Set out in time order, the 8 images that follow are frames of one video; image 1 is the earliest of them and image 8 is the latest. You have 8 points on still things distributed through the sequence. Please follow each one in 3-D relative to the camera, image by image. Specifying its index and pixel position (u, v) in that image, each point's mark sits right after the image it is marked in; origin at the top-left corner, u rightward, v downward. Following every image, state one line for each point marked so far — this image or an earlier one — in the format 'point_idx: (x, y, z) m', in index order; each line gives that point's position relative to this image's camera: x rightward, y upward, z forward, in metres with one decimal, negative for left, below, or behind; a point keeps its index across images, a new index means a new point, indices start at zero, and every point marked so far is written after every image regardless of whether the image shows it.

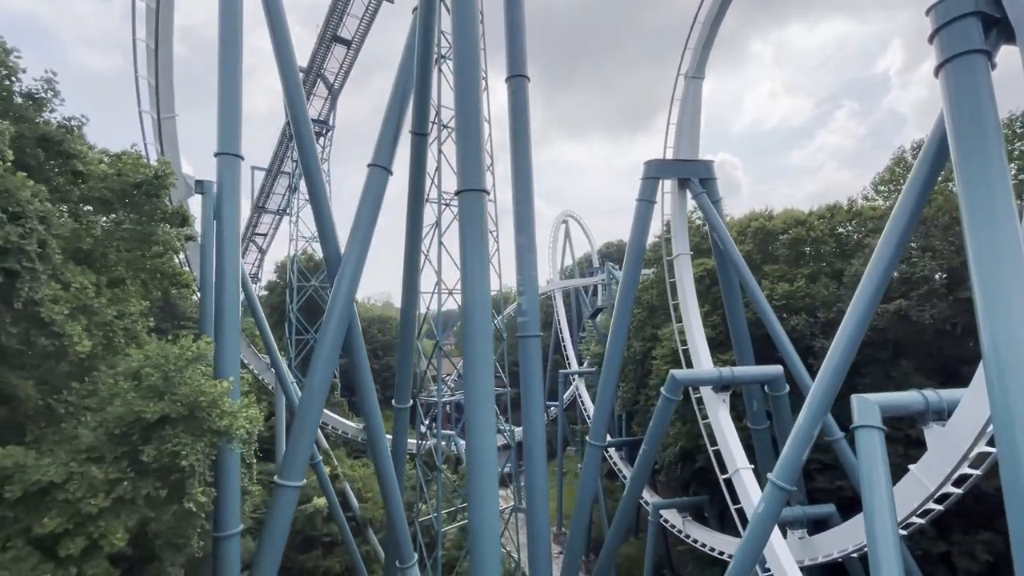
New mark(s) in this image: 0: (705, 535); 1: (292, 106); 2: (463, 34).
0: (+4.6, -5.9, +11.6) m
1: (-3.2, +2.7, +7.0) m
2: (-0.6, +3.0, +5.7) m
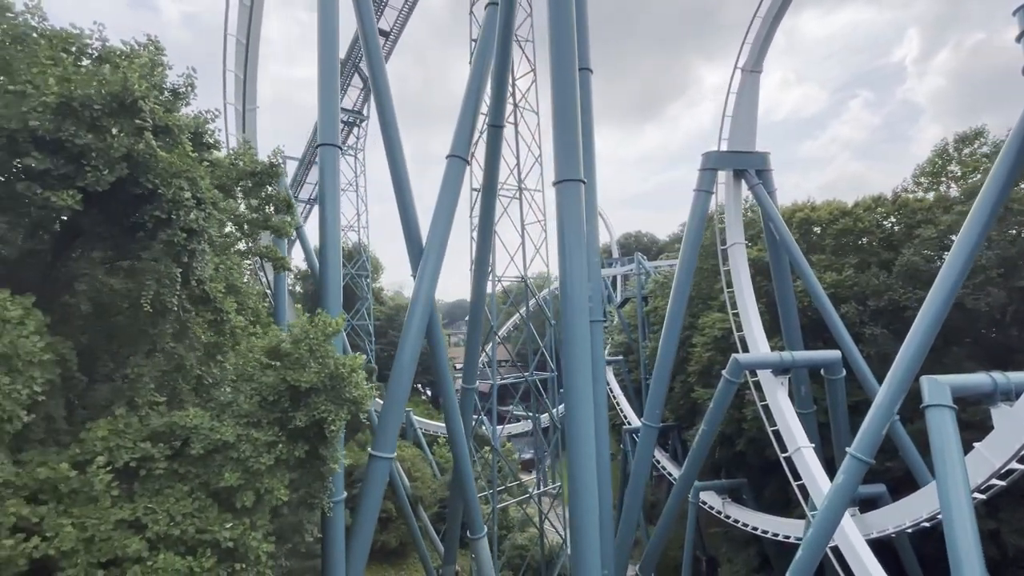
0: (+5.8, -5.7, +12.0) m
1: (-2.0, +2.9, +7.4) m
2: (+0.6, +3.2, +6.0) m
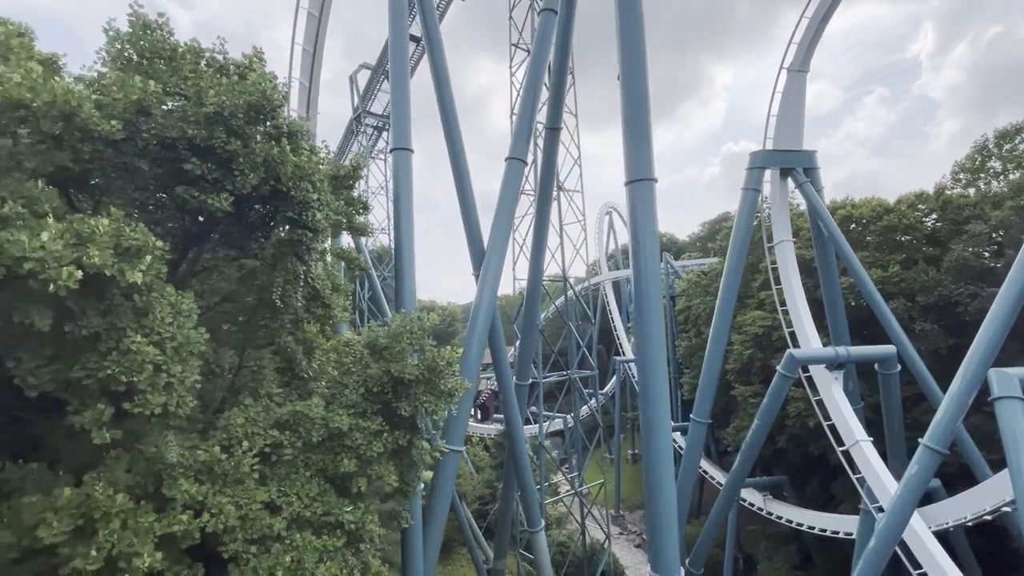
0: (+6.9, -5.6, +12.1) m
1: (-1.1, +2.9, +7.6) m
2: (+1.5, +3.3, +6.2) m
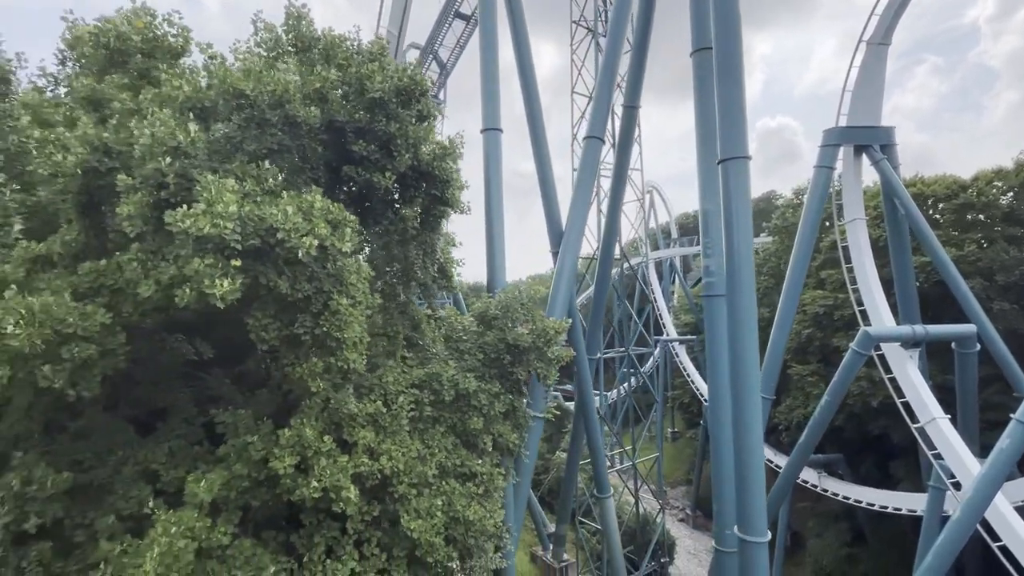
0: (+8.4, -5.1, +12.2) m
1: (+0.2, +3.3, +7.8) m
2: (+2.8, +3.6, +6.2) m
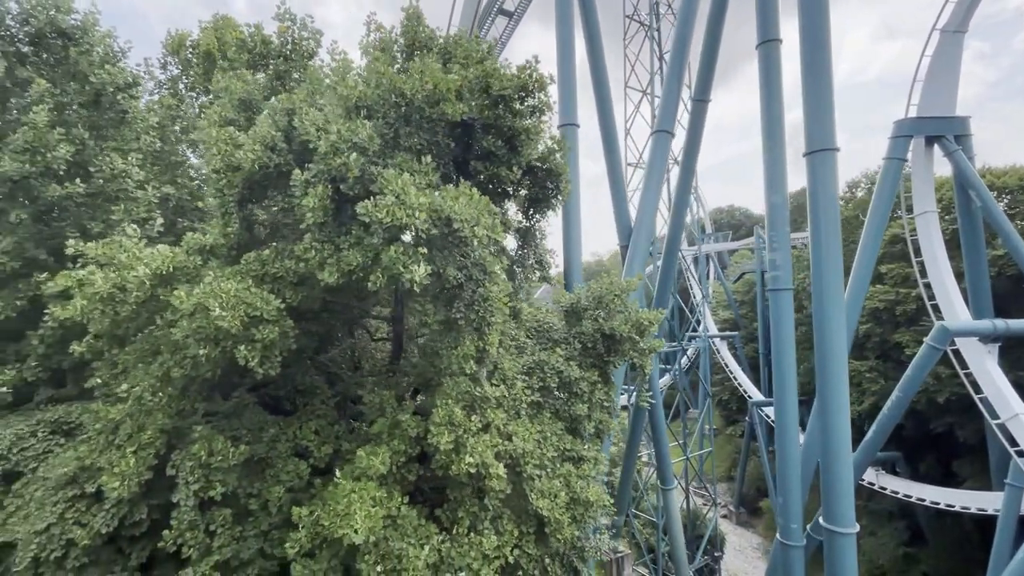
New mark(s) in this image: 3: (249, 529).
0: (+9.8, -4.9, +12.0) m
1: (+1.4, +3.4, +7.9) m
2: (+3.9, +3.7, +6.2) m
3: (-1.8, -1.7, +3.3) m
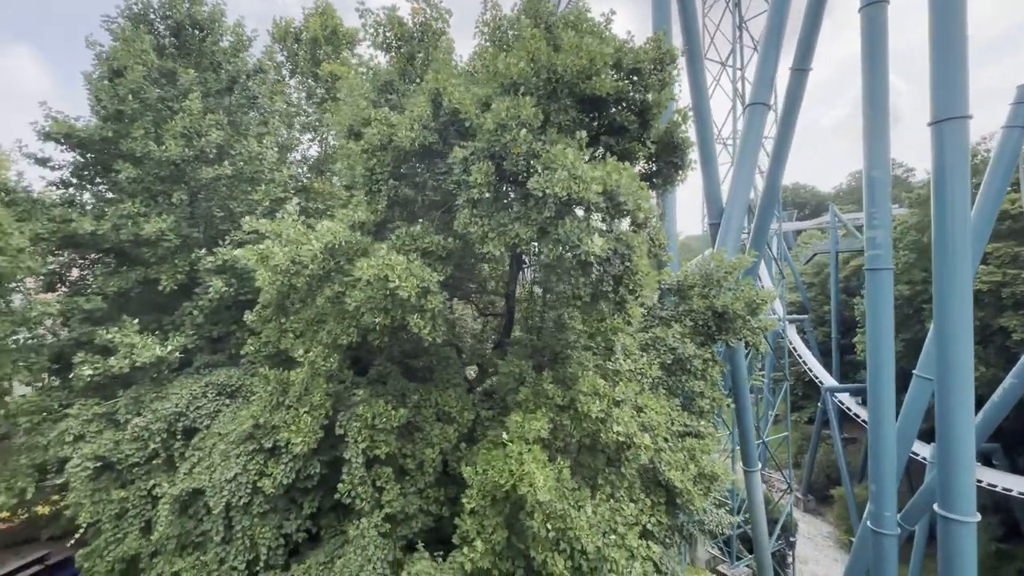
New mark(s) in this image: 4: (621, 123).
0: (+11.6, -4.5, +11.3) m
1: (+2.9, +3.8, +7.7) m
2: (+5.2, +4.0, +5.7) m
3: (-0.8, -1.5, +3.6) m
4: (+0.9, +1.4, +4.1) m
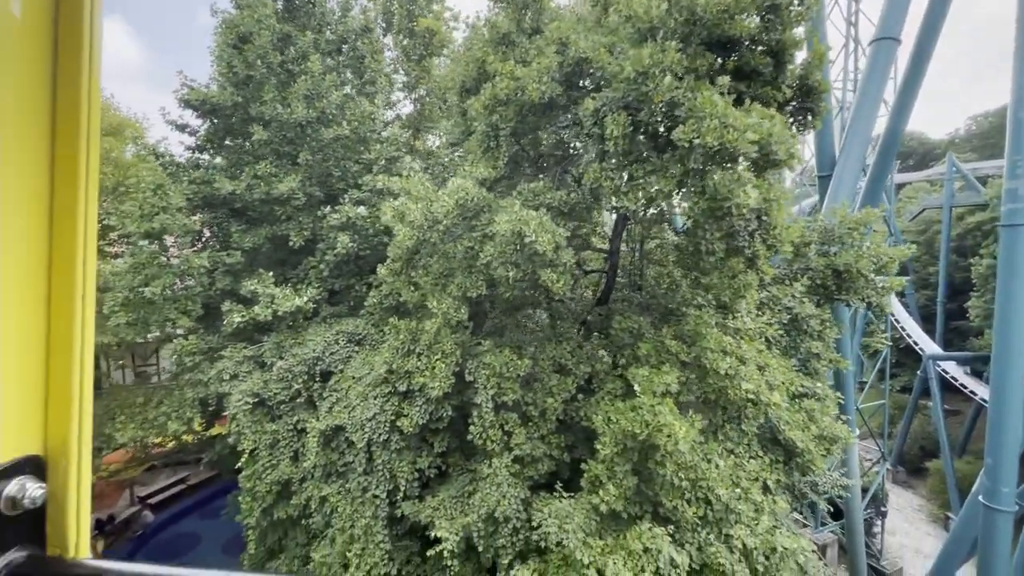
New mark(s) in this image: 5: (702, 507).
0: (+13.4, -3.6, +10.1) m
1: (+4.3, +4.4, +6.9) m
2: (+6.4, +4.4, +4.7) m
3: (+0.2, -1.1, +3.8) m
4: (+1.9, +1.8, +3.8) m
5: (+1.3, -1.5, +3.2) m
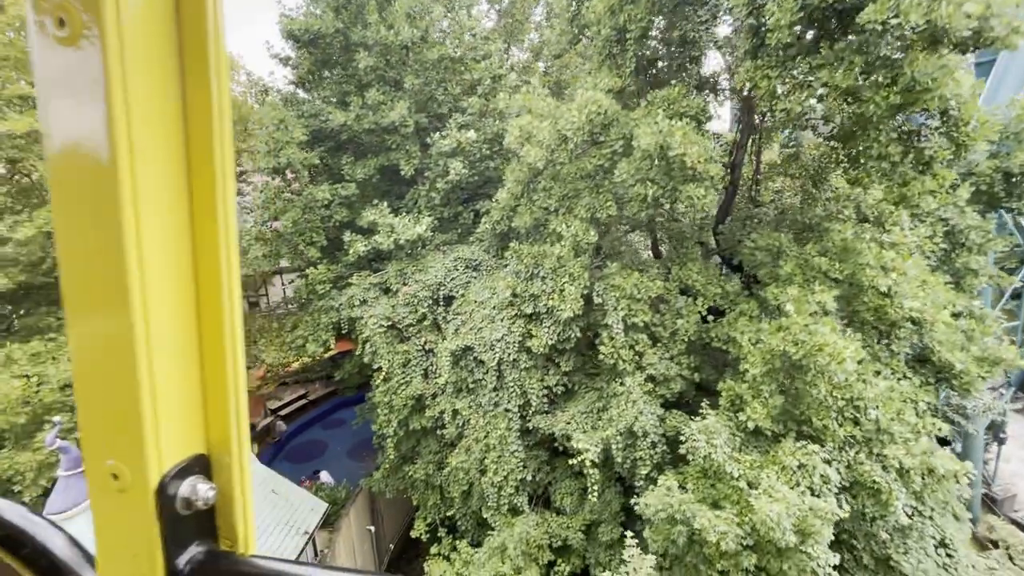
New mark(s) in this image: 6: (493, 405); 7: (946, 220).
0: (+15.2, -1.8, +8.5) m
1: (+5.5, +5.5, +5.4) m
2: (+7.2, +5.2, +3.0) m
3: (+1.2, -0.5, +3.8) m
4: (+2.8, +2.4, +3.2) m
5: (+2.2, -0.9, +3.1) m
6: (-0.2, -1.0, +4.3) m
7: (+3.9, +0.6, +4.2) m
